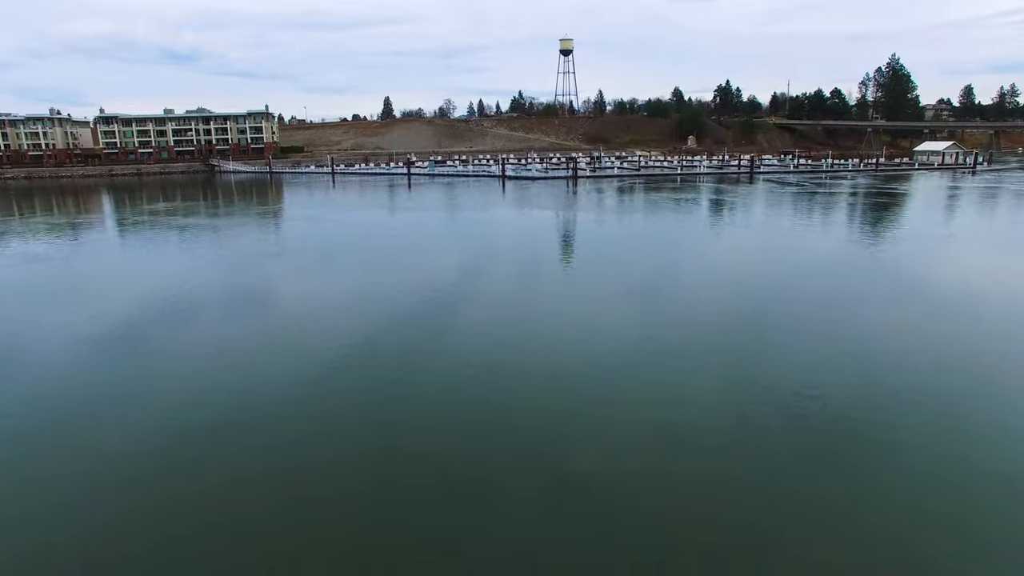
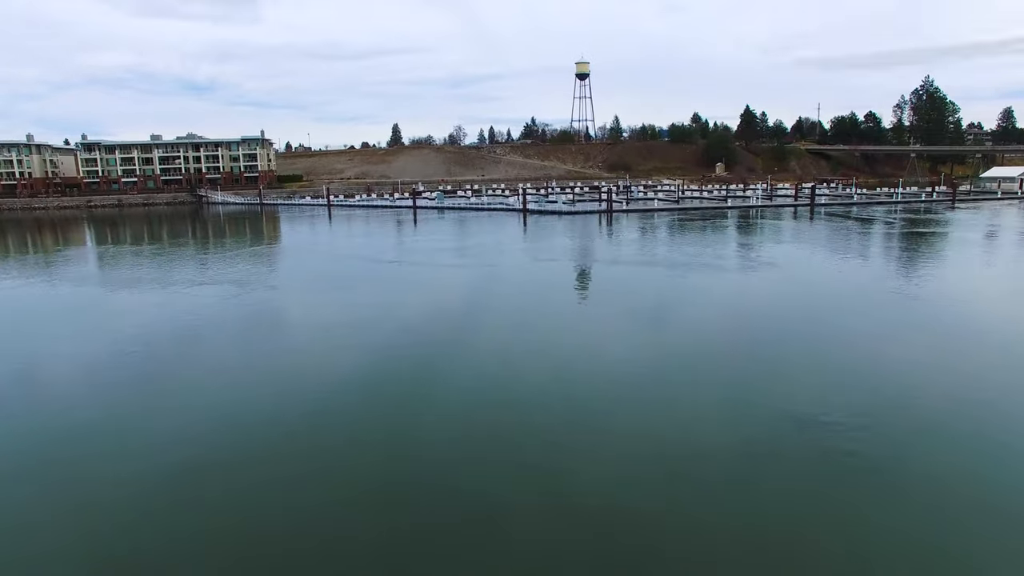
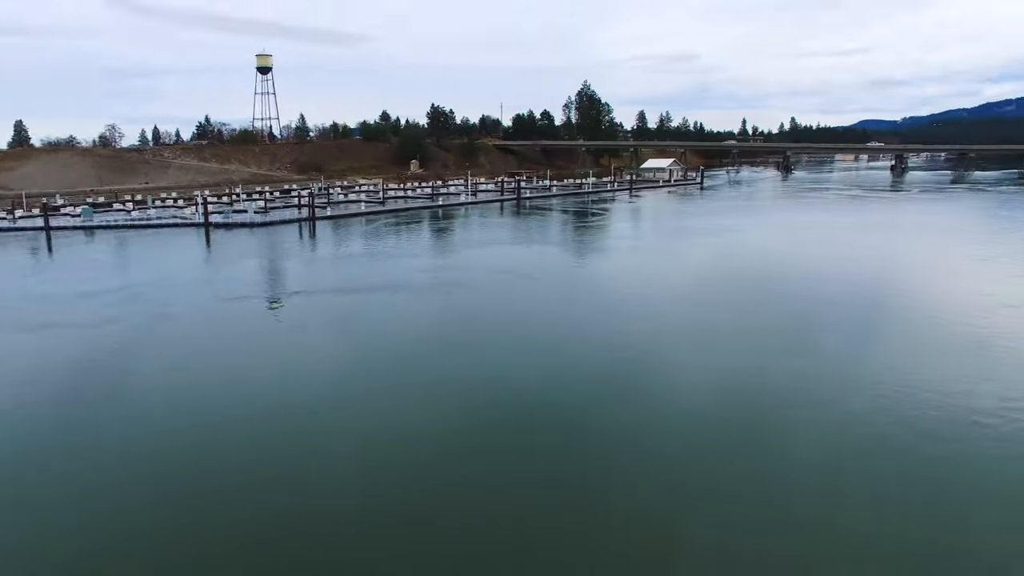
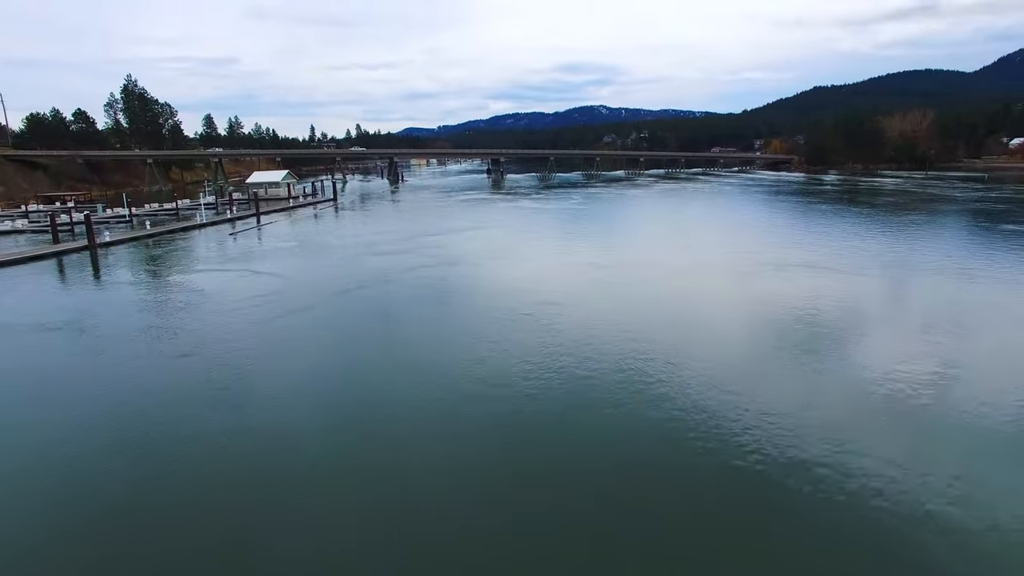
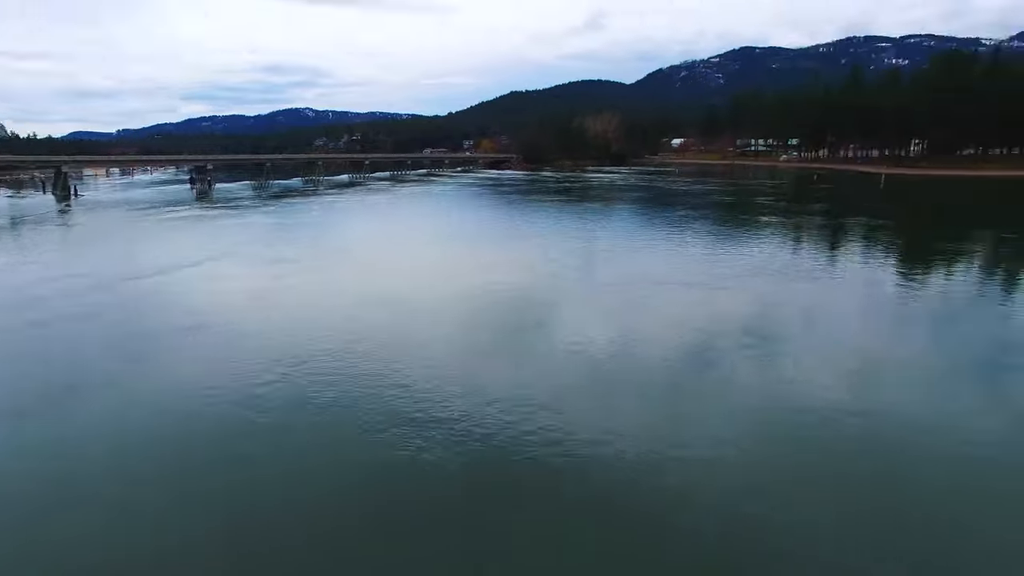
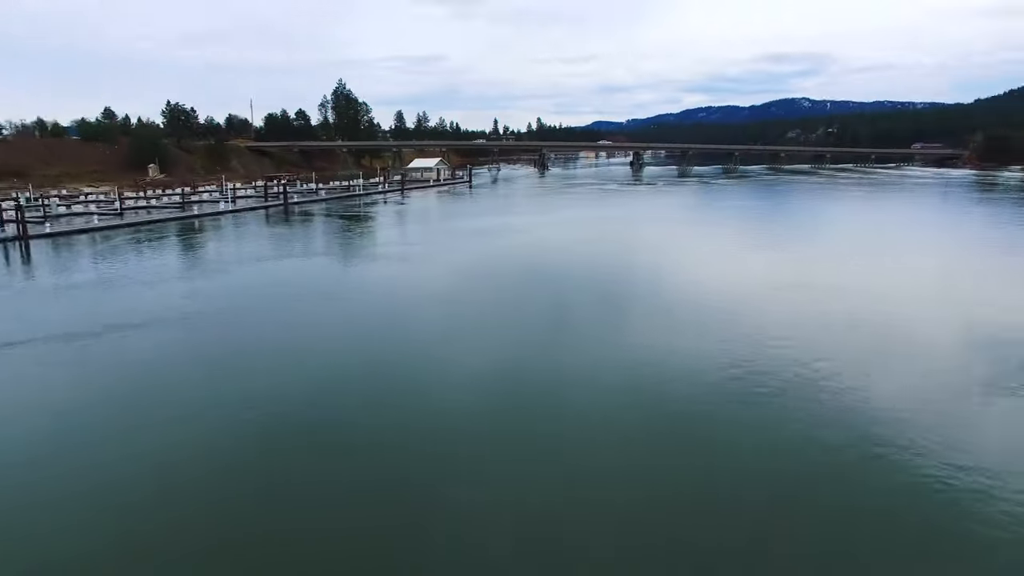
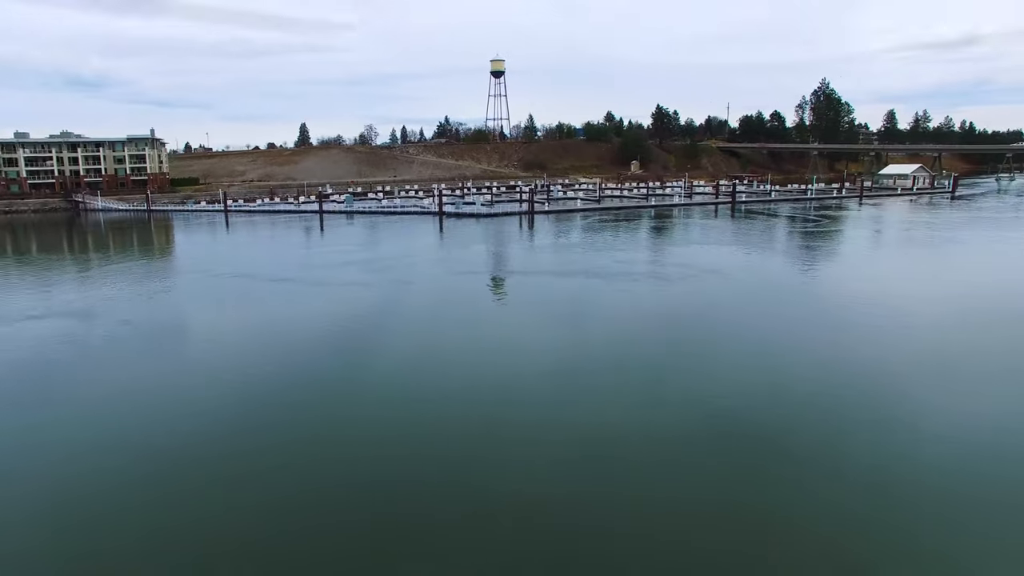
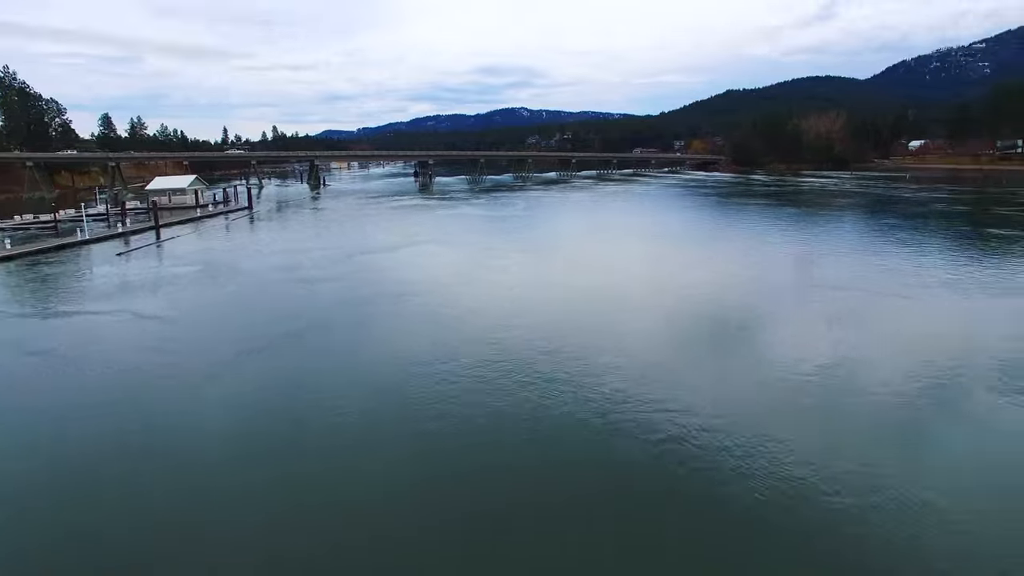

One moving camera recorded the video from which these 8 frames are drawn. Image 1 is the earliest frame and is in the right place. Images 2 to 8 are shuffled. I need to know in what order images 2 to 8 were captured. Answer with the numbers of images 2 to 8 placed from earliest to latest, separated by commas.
2, 7, 3, 6, 4, 8, 5
